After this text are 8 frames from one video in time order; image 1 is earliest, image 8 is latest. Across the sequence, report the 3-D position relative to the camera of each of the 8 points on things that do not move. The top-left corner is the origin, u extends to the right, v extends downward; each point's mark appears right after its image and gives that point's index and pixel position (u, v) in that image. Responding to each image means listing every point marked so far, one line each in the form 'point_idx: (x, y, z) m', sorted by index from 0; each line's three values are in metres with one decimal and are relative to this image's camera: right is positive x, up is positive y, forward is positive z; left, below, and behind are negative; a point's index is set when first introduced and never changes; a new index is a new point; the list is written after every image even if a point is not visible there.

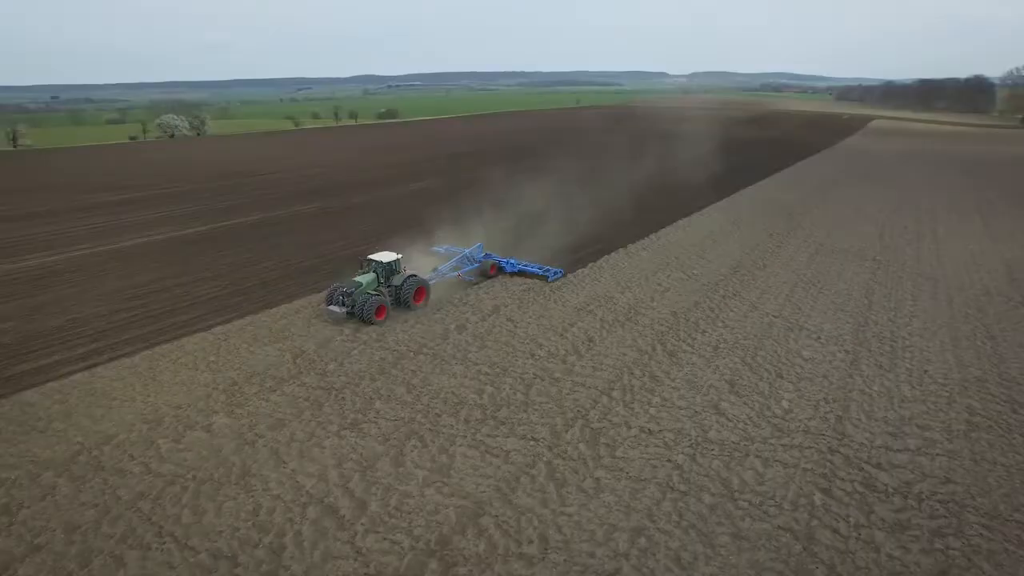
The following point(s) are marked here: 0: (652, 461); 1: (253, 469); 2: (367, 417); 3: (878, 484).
0: (+1.7, -2.1, +7.4) m
1: (-3.0, -2.1, +6.9) m
2: (-1.9, -1.7, +8.1) m
3: (+4.2, -2.3, +7.0) m
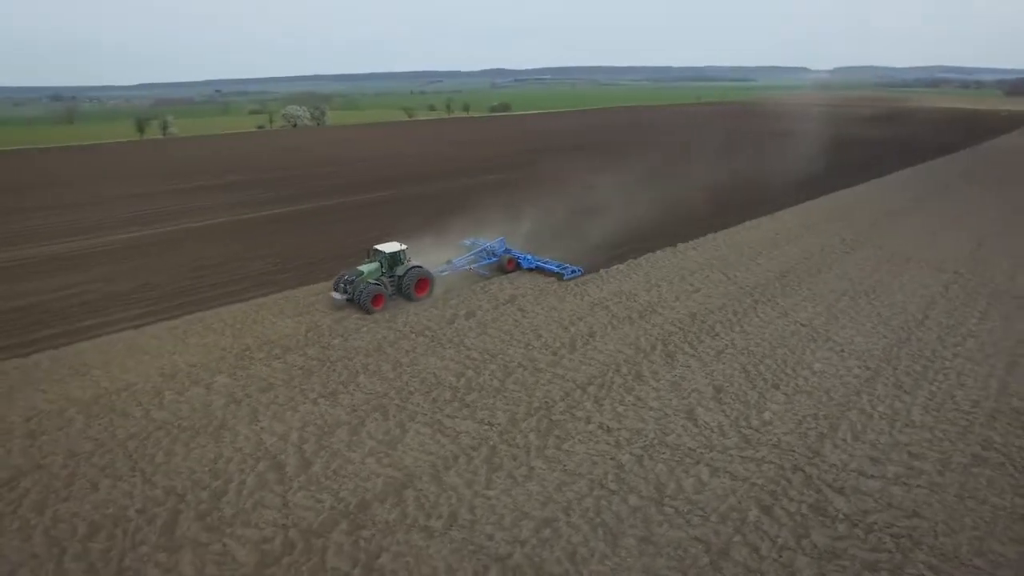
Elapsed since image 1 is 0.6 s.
0: (+1.0, -2.1, +7.3) m
1: (-3.6, -1.7, +7.8) m
2: (-2.4, -1.5, +8.8) m
3: (+3.4, -2.4, +6.5) m
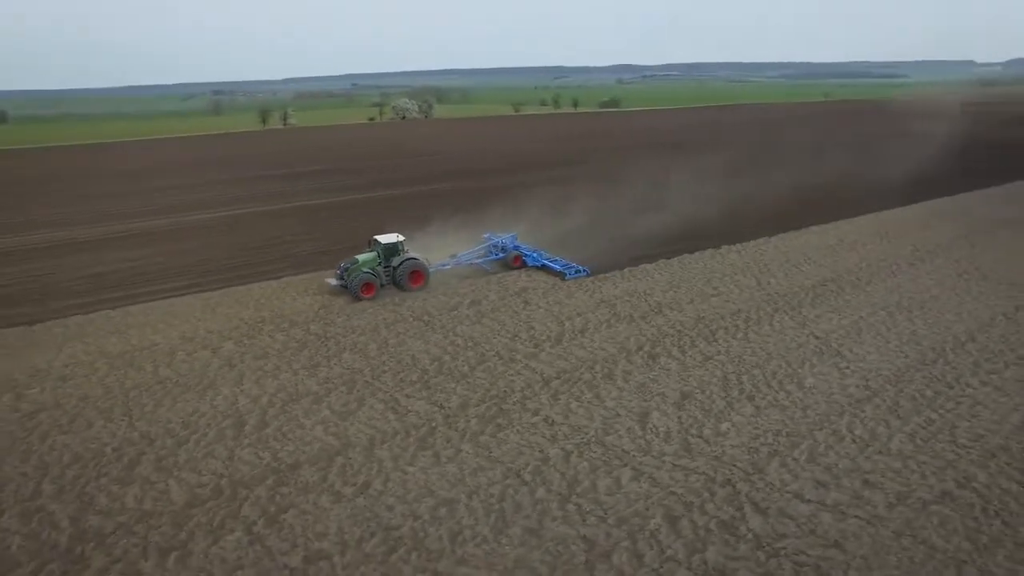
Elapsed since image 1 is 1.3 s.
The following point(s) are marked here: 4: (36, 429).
0: (+0.1, -2.0, +7.5) m
1: (-4.3, -1.4, +8.8) m
2: (-2.9, -1.2, +9.5) m
3: (+2.3, -2.5, +6.2) m
4: (-6.0, -1.7, +7.7) m
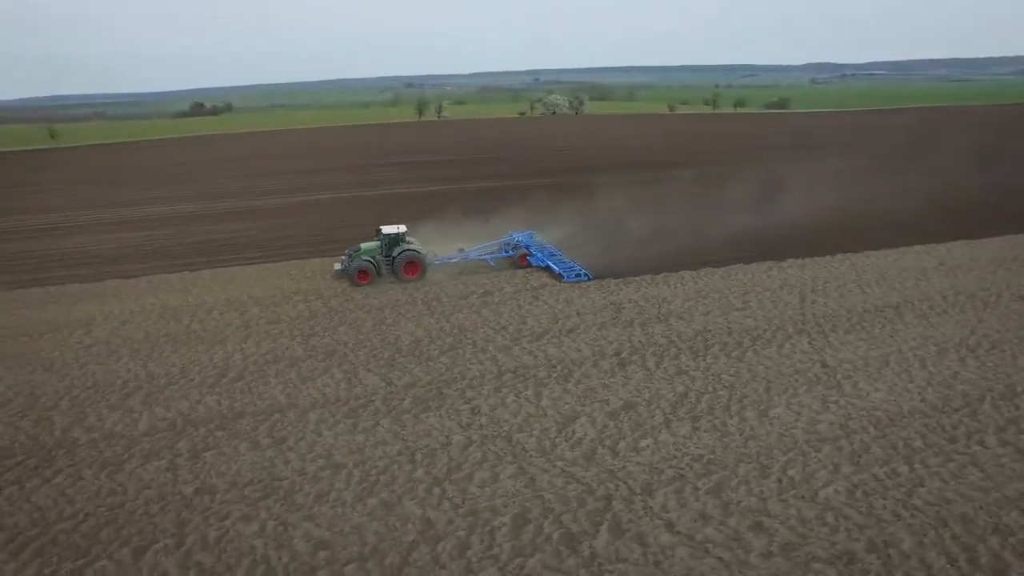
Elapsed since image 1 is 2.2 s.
0: (-1.0, -1.9, +7.8) m
1: (-4.9, -0.9, +10.3) m
2: (-3.3, -0.8, +10.5) m
3: (+0.7, -2.5, +6.0) m
4: (-6.9, -1.1, +9.6) m
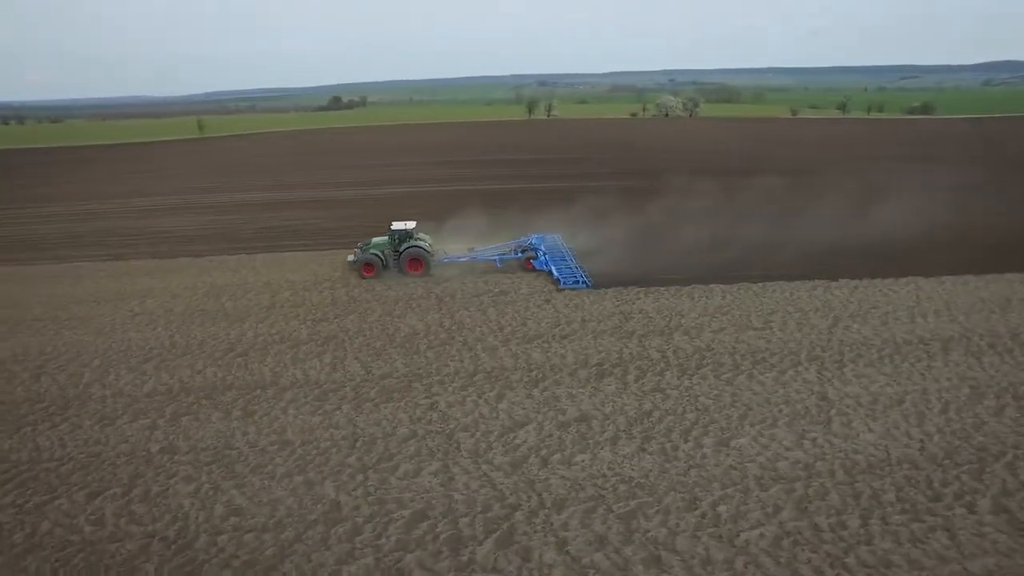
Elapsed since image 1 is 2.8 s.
0: (-1.7, -1.8, +8.1) m
1: (-4.9, -0.6, +11.2) m
2: (-3.3, -0.6, +11.2) m
3: (-0.5, -2.5, +5.9) m
4: (-7.0, -0.6, +11.0) m
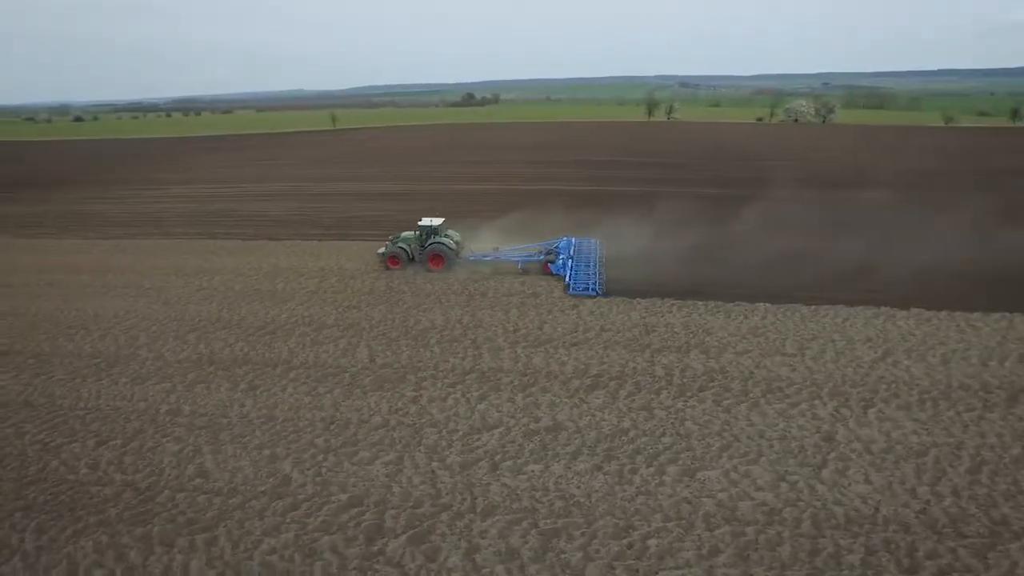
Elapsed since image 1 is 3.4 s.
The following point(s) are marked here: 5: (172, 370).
0: (-2.1, -1.7, +8.4) m
1: (-4.4, -0.2, +12.1) m
2: (-2.9, -0.4, +11.8) m
3: (-1.3, -2.5, +6.1) m
4: (-6.5, -0.1, +12.3) m
5: (-5.3, -1.3, +9.4) m
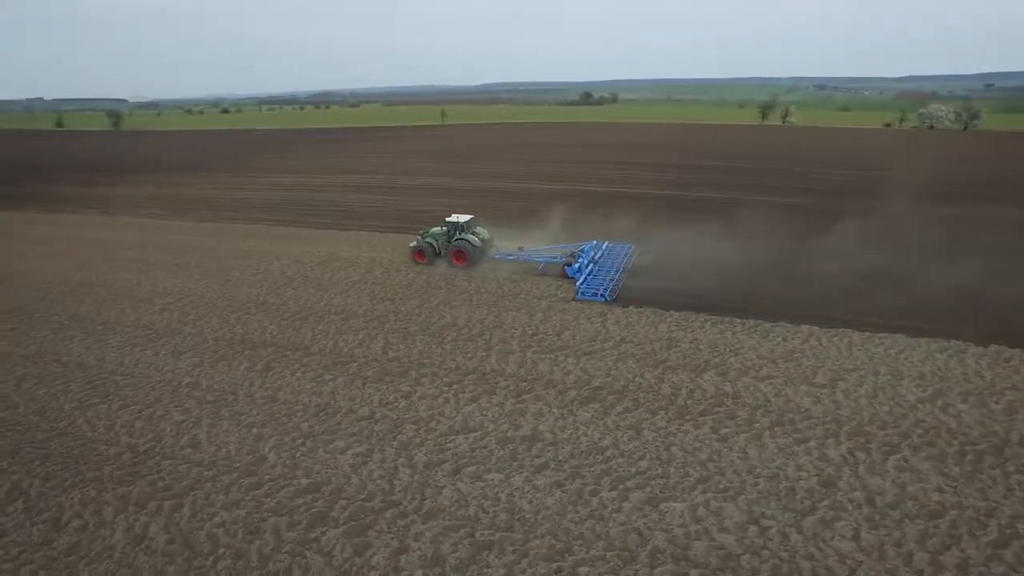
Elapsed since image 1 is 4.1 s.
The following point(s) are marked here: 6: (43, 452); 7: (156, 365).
0: (-2.2, -1.6, +8.6) m
1: (-3.8, 0.0, +12.7) m
2: (-2.3, -0.3, +12.1) m
3: (-1.9, -2.4, +6.2) m
4: (-5.8, +0.2, +13.3) m
5: (-5.2, -1.0, +10.2) m
6: (-5.8, -2.0, +7.5) m
7: (-5.6, -1.2, +9.6) m
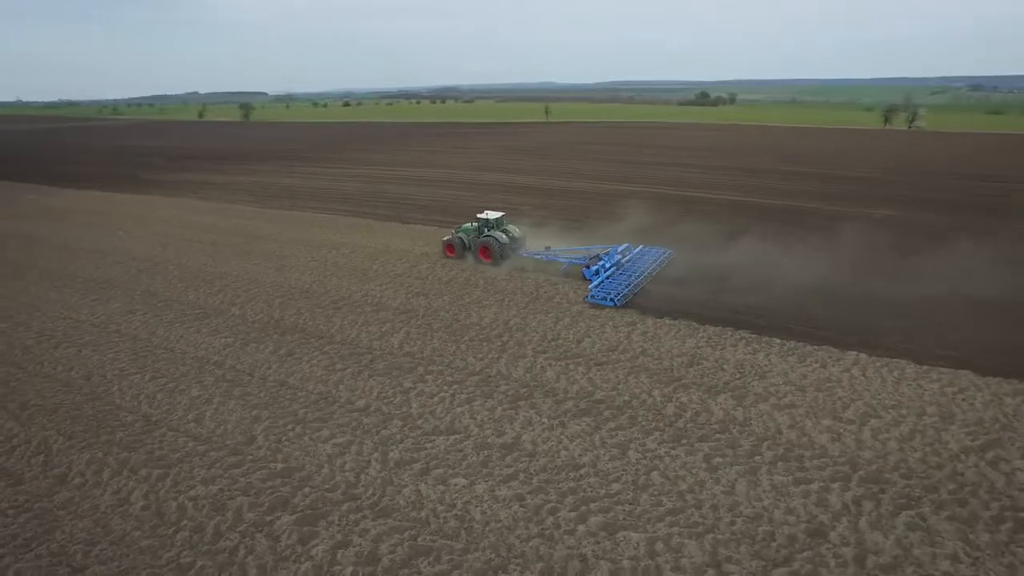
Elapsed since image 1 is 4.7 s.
0: (-2.2, -1.5, +8.8) m
1: (-3.0, +0.2, +13.1) m
2: (-1.7, -0.2, +12.2) m
3: (-2.4, -2.3, +6.4) m
4: (-4.8, +0.5, +14.0) m
5: (-4.8, -0.7, +10.9) m
6: (-6.0, -1.7, +8.3) m
7: (-5.4, -0.9, +10.3) m
